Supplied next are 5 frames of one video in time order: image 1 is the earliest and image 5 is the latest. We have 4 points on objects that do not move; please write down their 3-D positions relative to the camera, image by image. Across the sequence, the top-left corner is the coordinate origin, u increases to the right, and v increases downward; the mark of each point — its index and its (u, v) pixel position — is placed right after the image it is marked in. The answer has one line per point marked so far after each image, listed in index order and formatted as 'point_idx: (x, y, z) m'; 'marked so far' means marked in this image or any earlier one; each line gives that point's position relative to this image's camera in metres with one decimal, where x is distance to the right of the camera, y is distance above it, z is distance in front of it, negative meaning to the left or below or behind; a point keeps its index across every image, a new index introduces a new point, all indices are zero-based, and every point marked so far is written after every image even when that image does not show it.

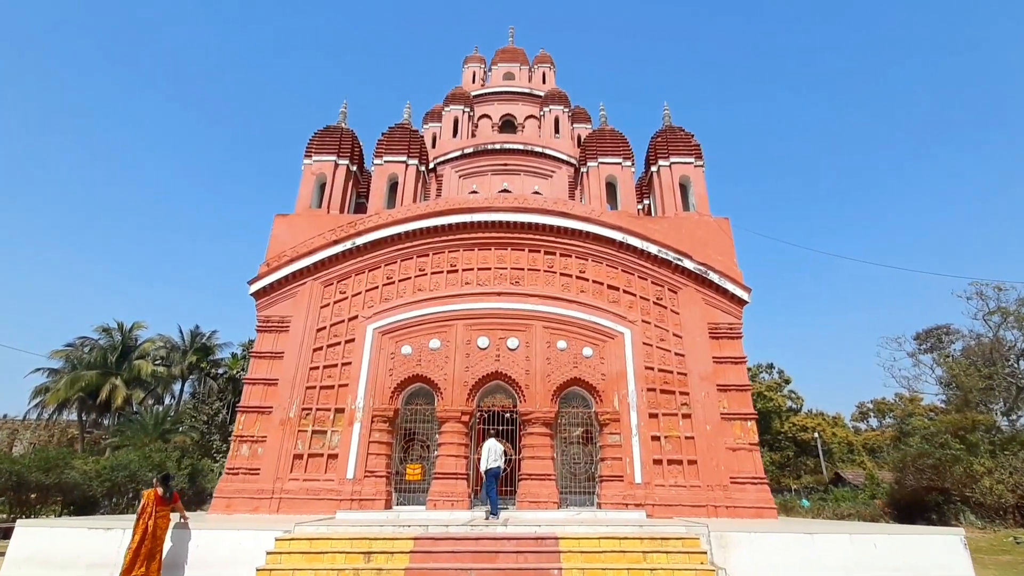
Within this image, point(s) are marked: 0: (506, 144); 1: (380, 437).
0: (-0.2, +3.7, +14.4) m
1: (-2.2, -2.5, +9.4) m
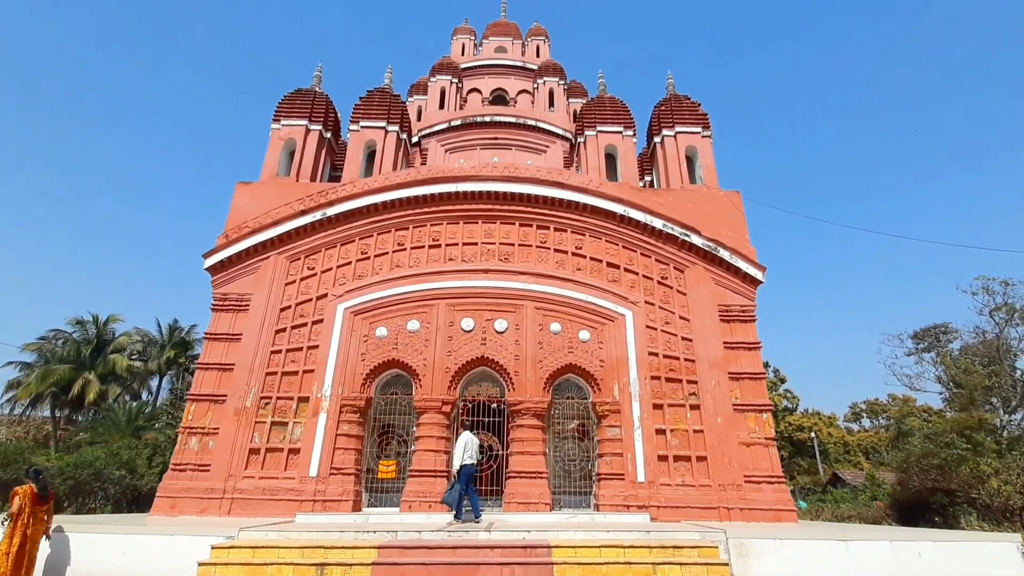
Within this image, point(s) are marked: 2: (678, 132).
0: (-0.4, +4.1, +13.4) m
1: (-2.4, -2.1, +8.3) m
2: (+3.2, +3.0, +11.0) m
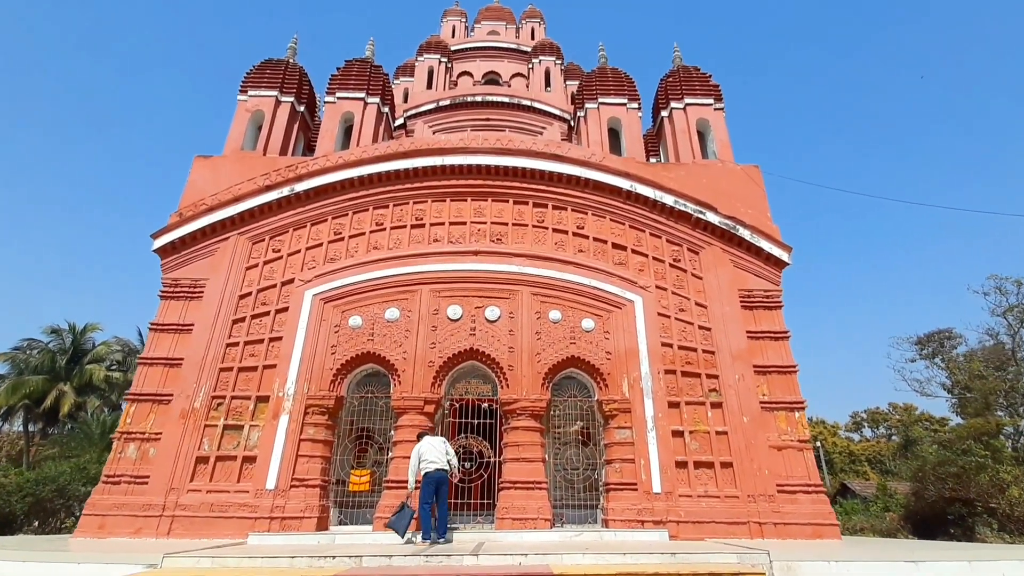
0: (-0.5, +4.2, +12.3) m
1: (-2.5, -1.8, +7.1) m
2: (+3.1, +3.2, +10.0) m
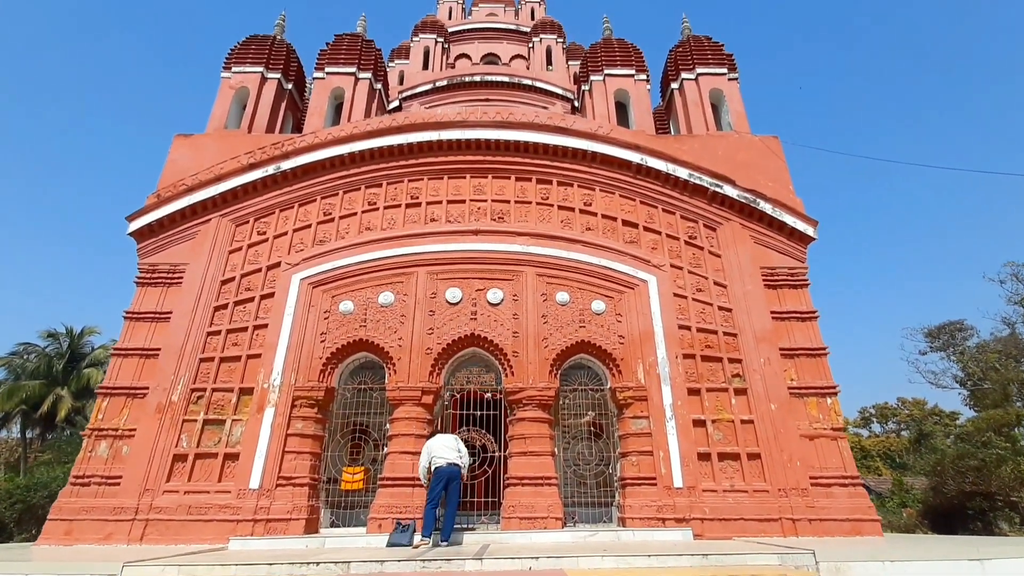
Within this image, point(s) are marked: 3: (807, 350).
0: (-0.5, +4.5, +11.8) m
1: (-2.4, -1.6, +6.5) m
2: (+3.1, +3.5, +9.4) m
3: (+3.7, -0.8, +7.0) m
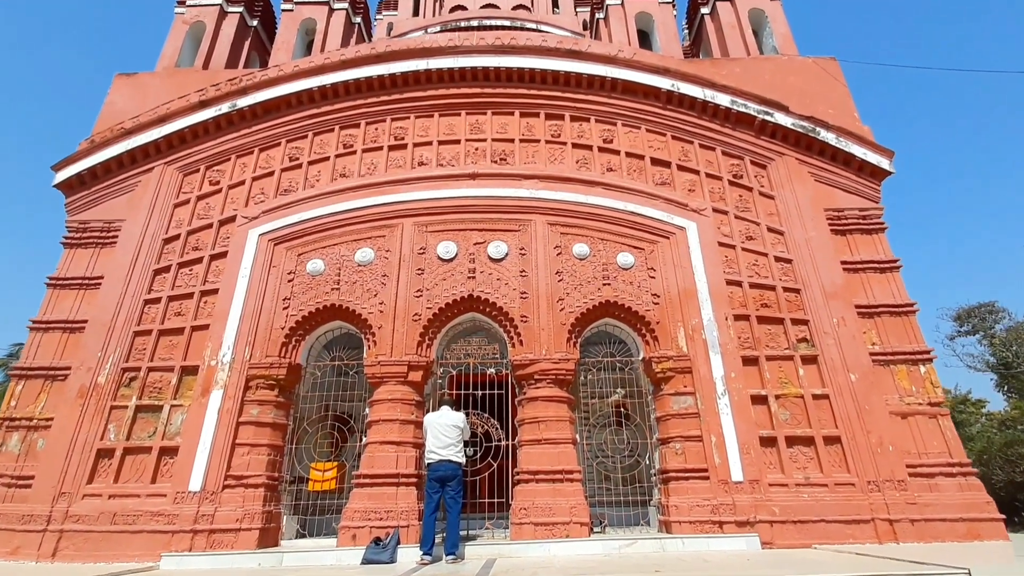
0: (-0.5, +5.0, +10.4) m
1: (-2.3, -1.2, +5.2) m
2: (+3.1, +4.1, +7.9) m
3: (+3.7, -0.2, +5.6) m
